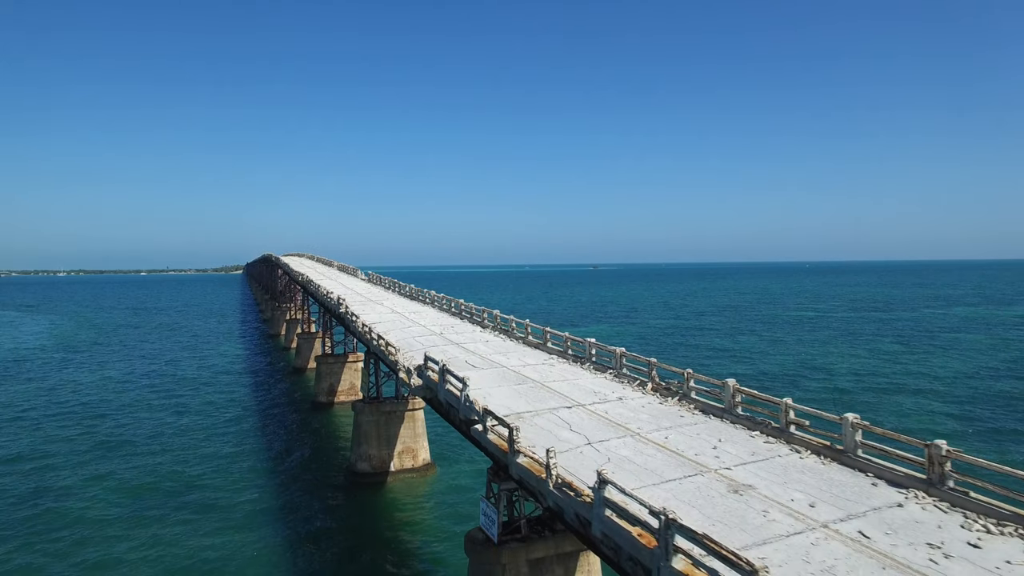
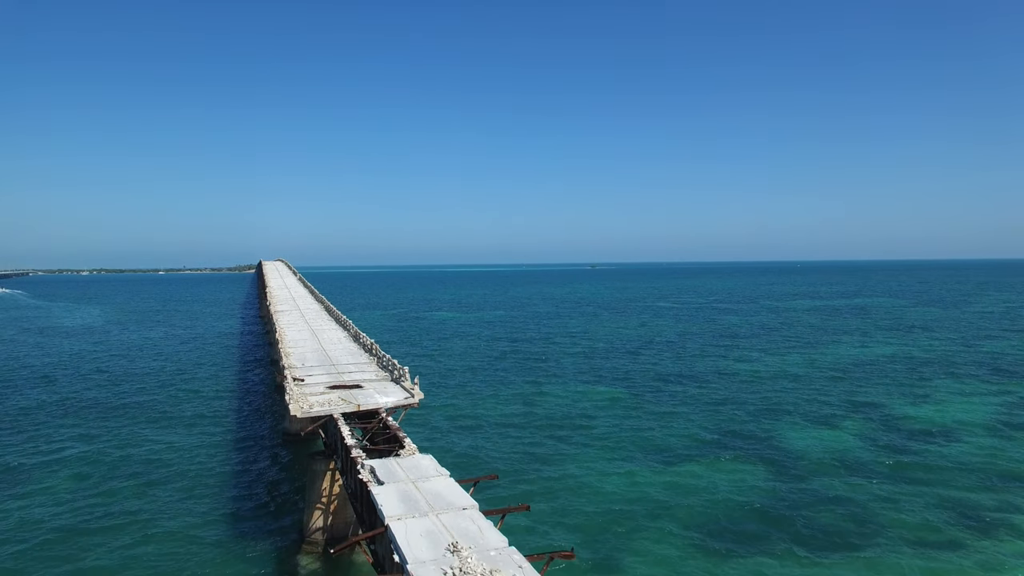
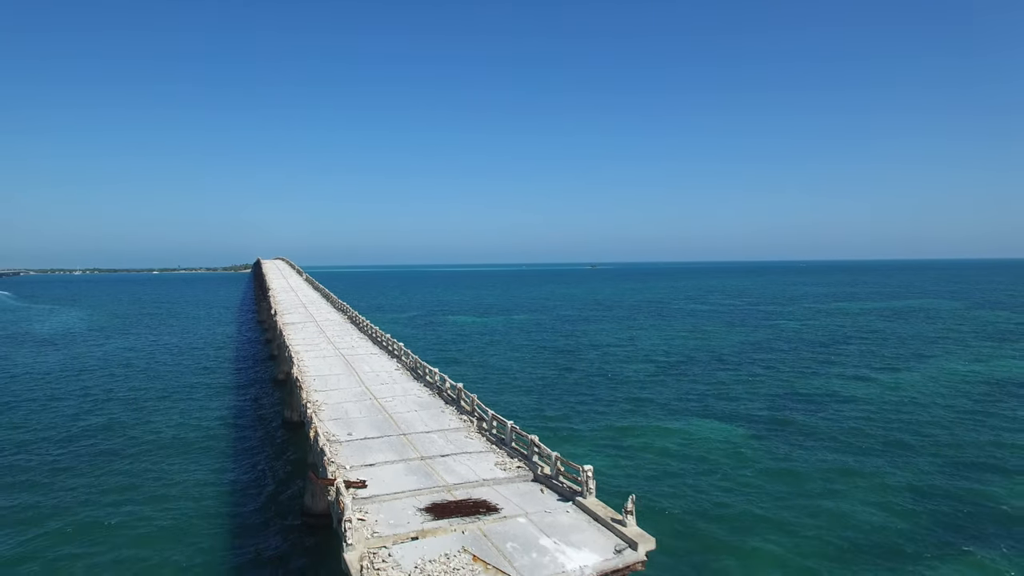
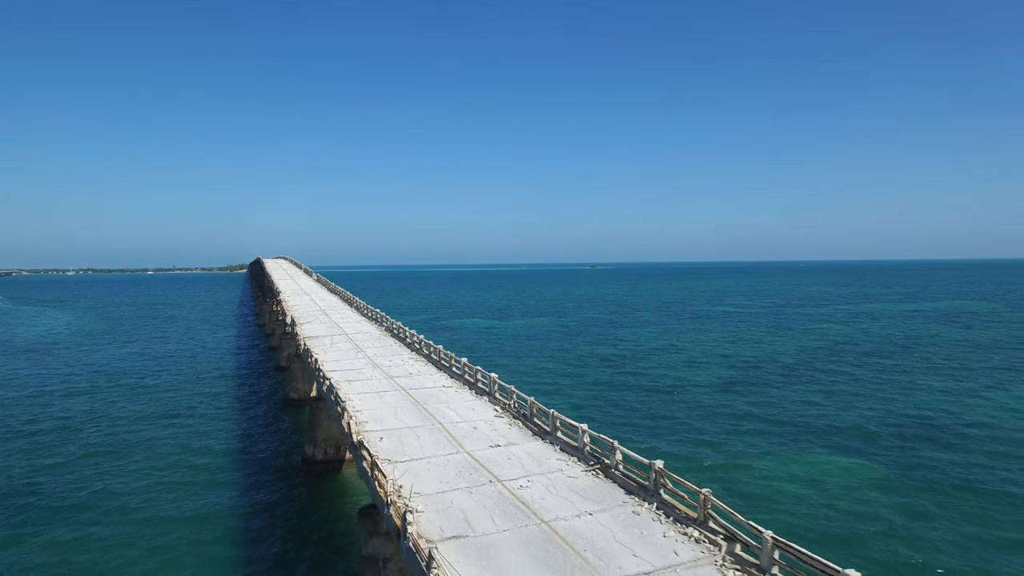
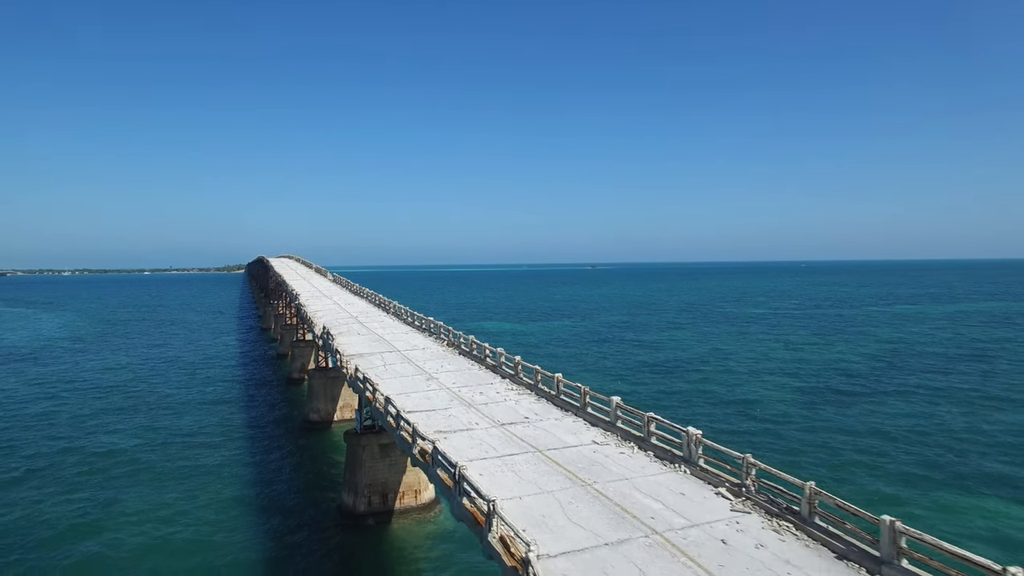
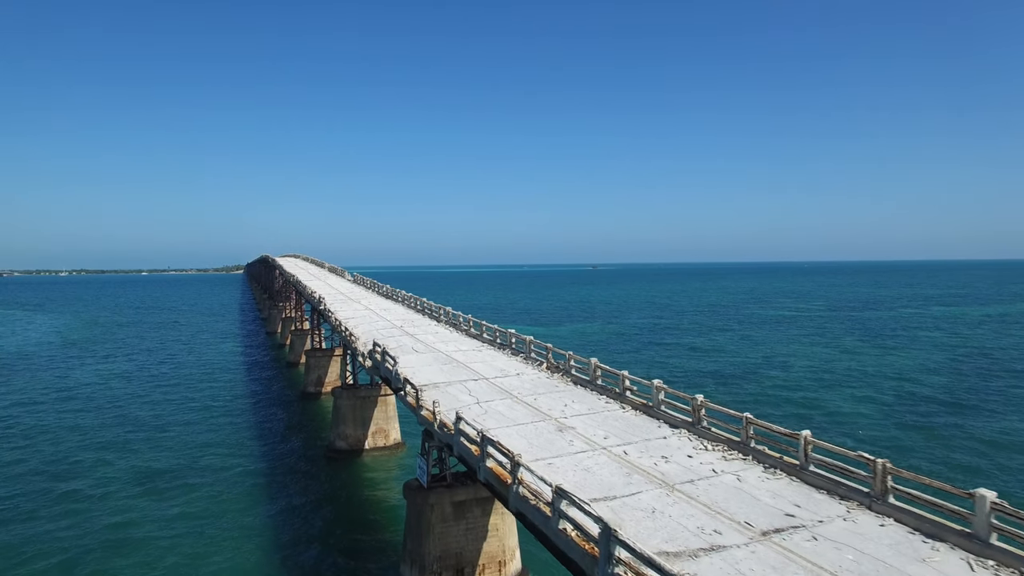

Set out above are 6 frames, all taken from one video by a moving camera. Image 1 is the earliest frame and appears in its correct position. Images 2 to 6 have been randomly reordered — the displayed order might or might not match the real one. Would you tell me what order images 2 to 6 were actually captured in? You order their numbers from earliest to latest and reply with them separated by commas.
6, 5, 4, 3, 2
